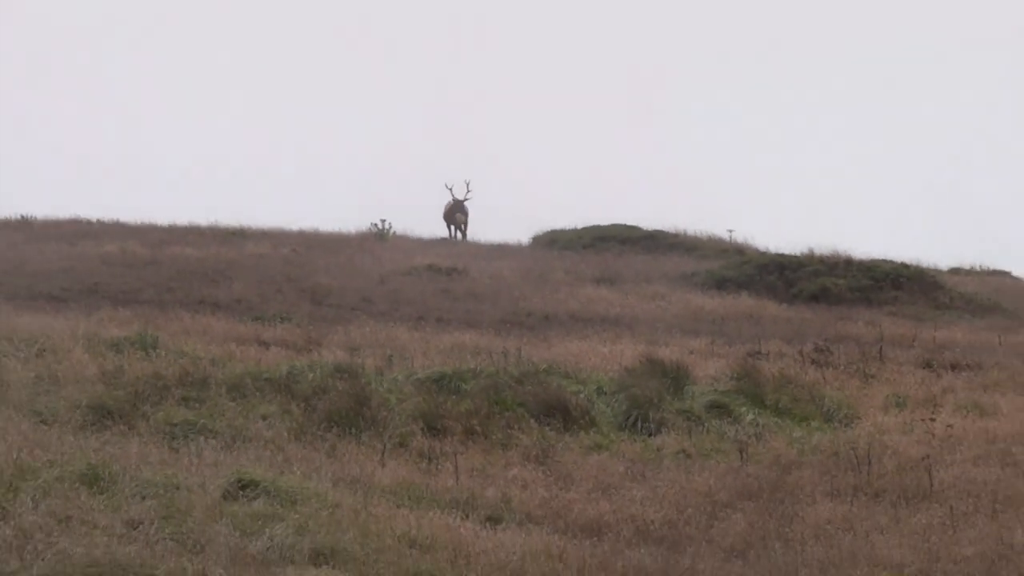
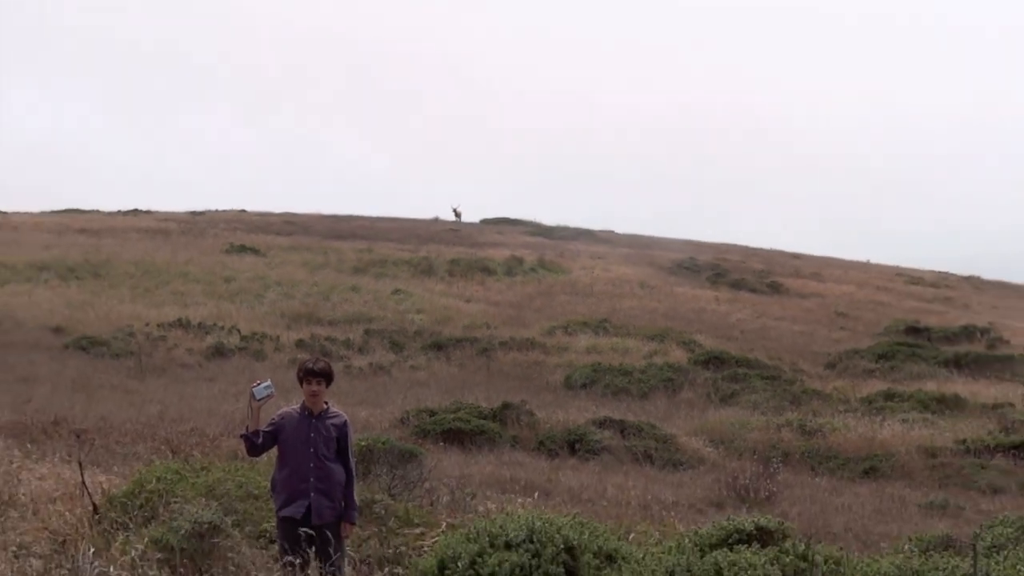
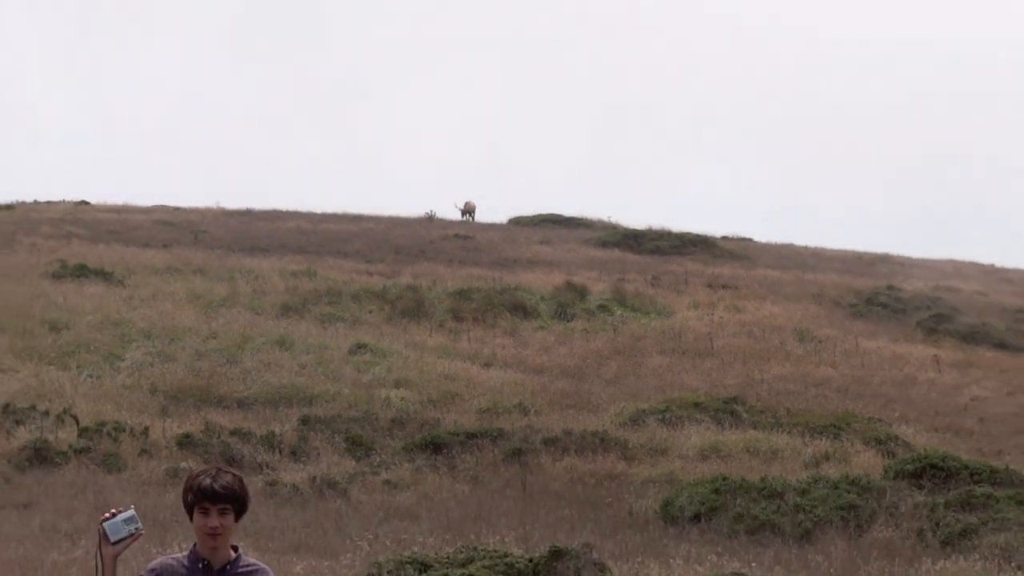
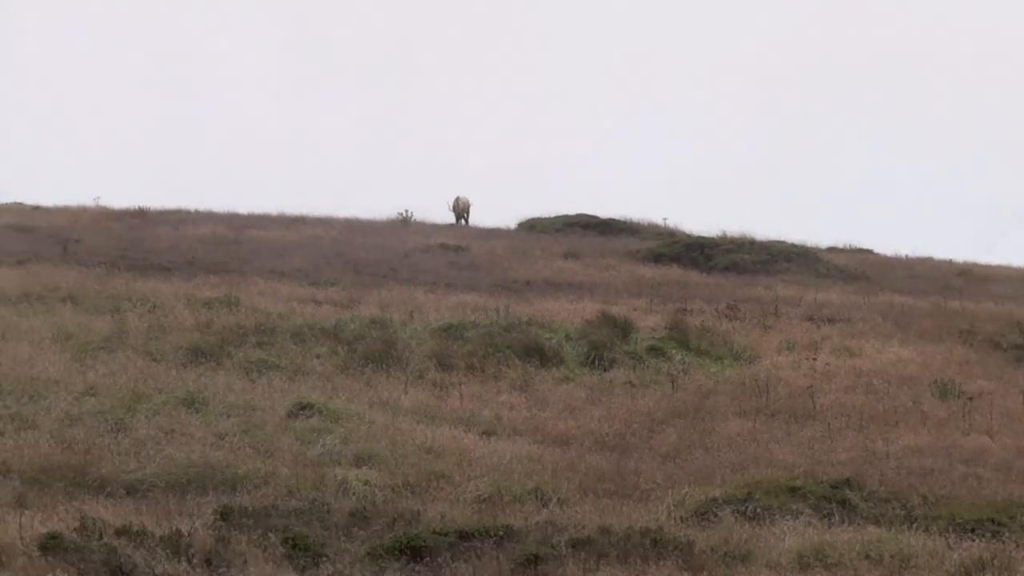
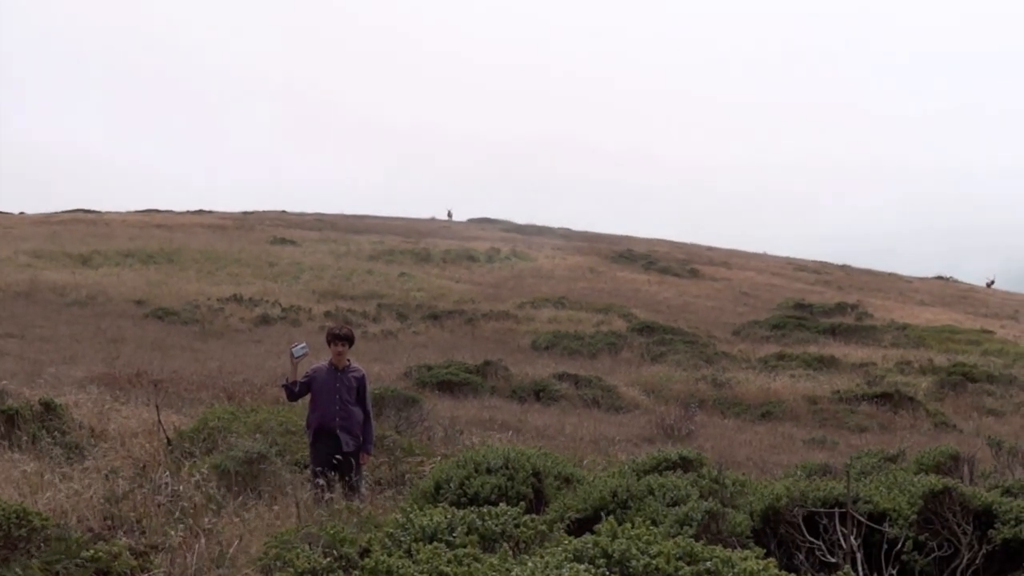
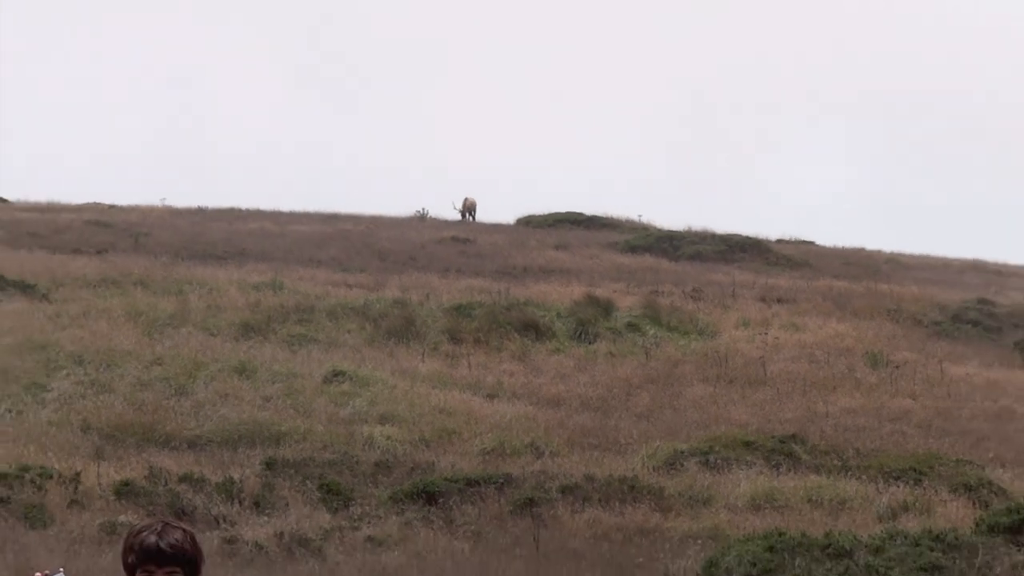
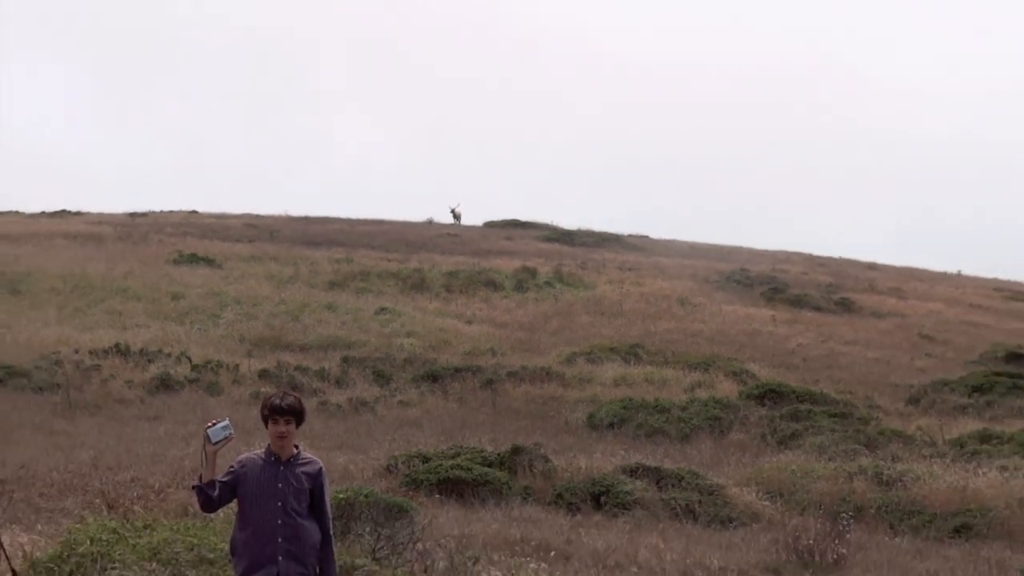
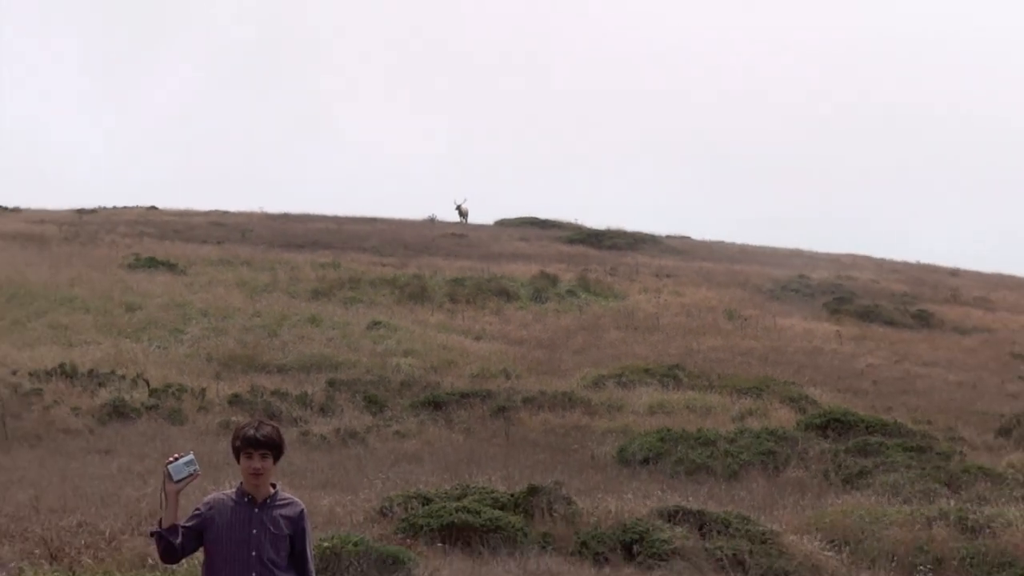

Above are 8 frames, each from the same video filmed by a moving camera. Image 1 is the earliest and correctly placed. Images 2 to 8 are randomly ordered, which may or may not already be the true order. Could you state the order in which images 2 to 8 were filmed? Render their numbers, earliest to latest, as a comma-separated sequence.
4, 6, 3, 8, 7, 2, 5
